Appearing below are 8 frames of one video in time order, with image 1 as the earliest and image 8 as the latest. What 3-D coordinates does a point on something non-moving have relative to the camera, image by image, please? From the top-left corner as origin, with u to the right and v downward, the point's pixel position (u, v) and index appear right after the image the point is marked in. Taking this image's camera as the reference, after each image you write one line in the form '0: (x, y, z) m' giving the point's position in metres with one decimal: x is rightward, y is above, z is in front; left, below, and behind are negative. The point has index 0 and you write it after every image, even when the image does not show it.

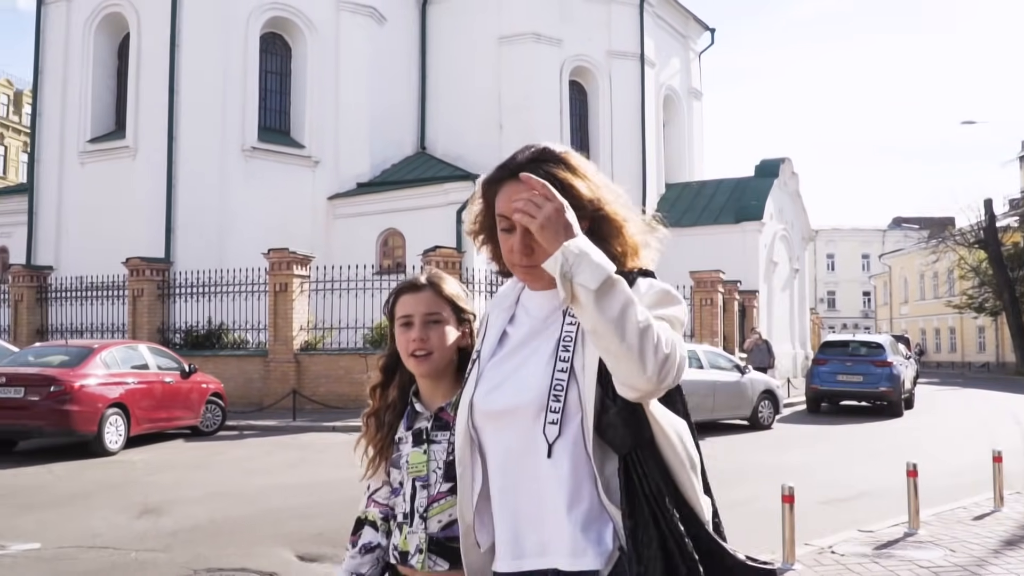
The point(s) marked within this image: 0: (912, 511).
0: (+3.0, -1.7, +6.5) m
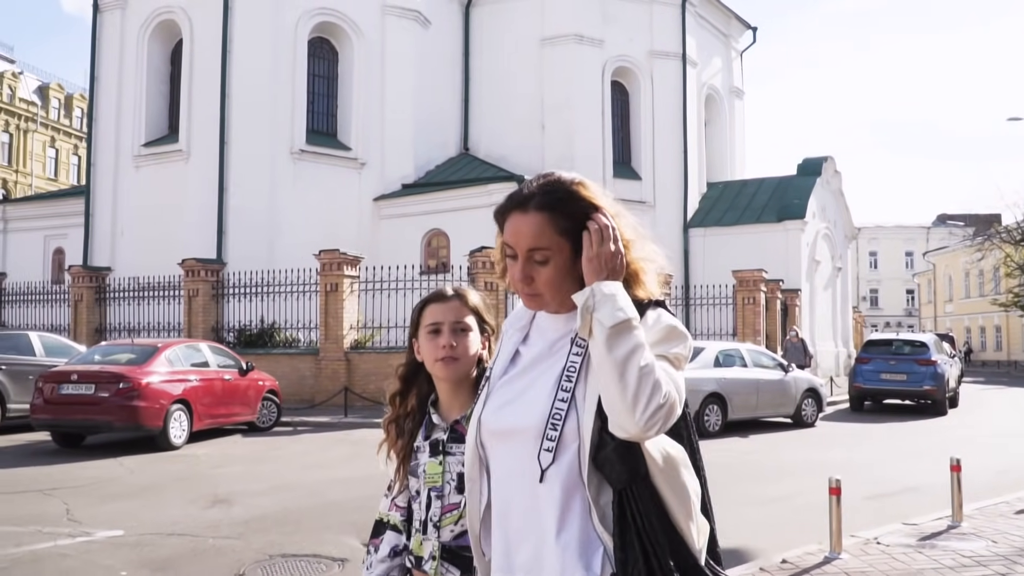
0: (+3.4, -1.7, +6.6) m
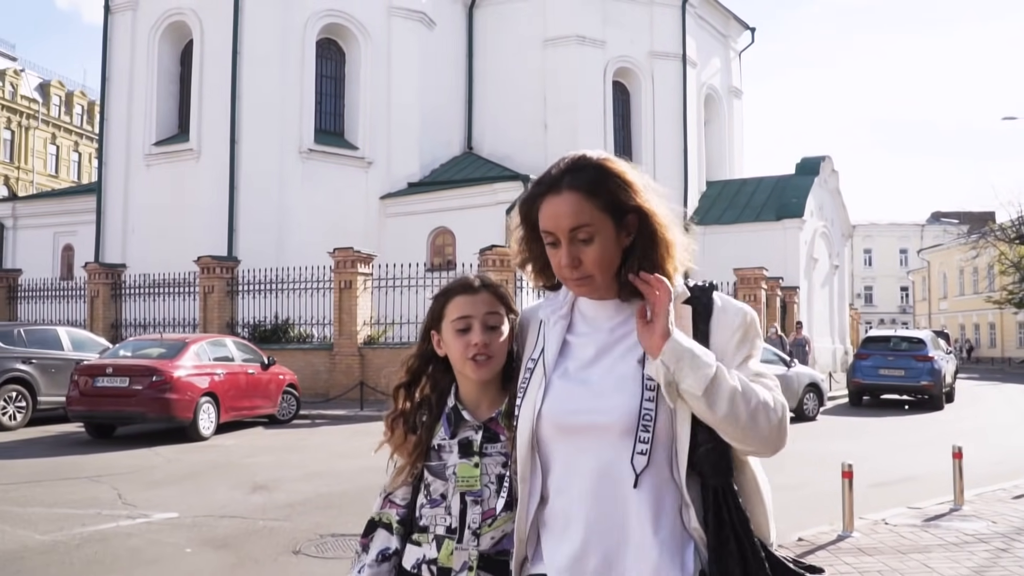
0: (+3.7, -1.7, +7.1) m
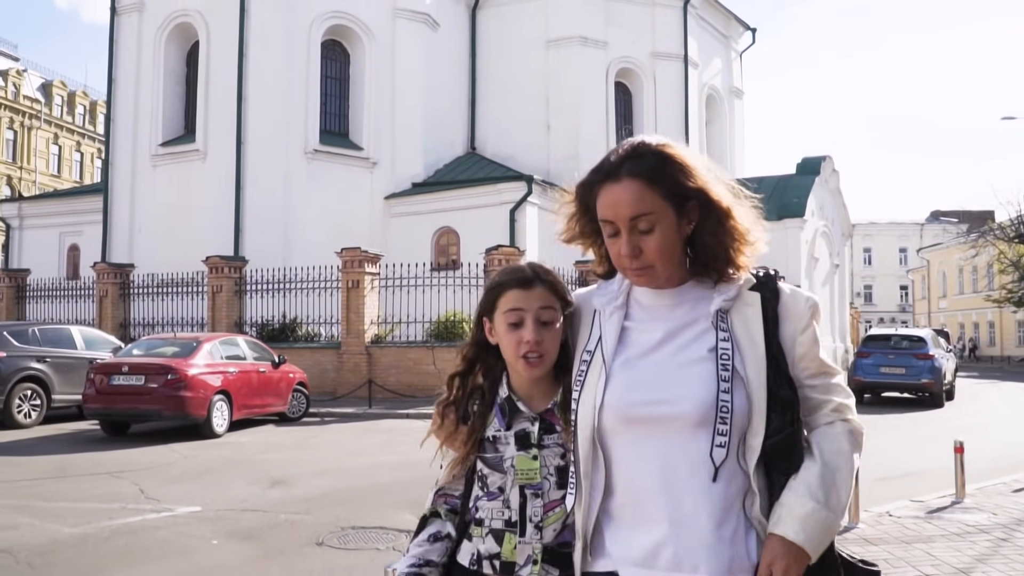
0: (+3.8, -1.7, +7.3) m
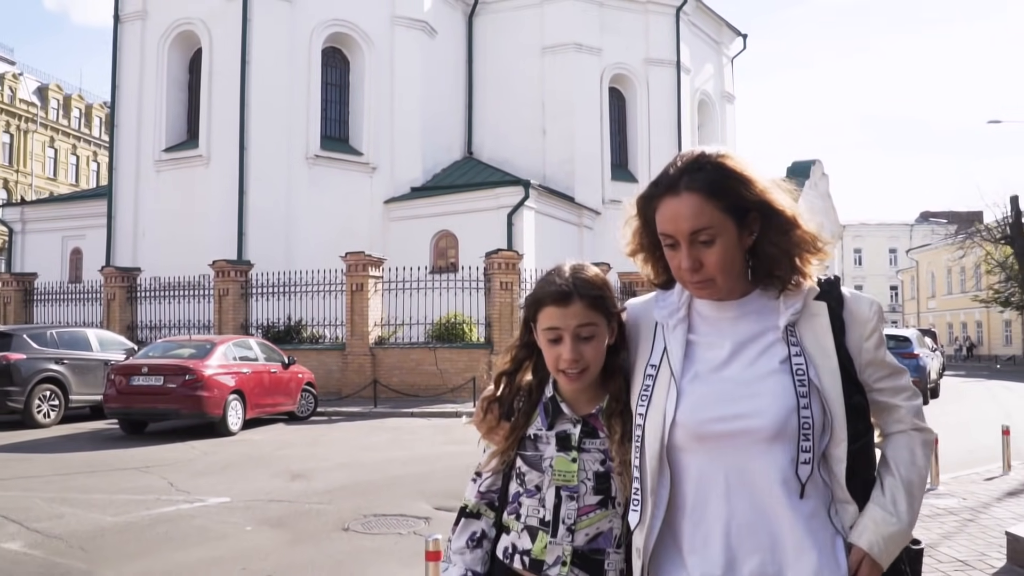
0: (+3.9, -1.7, +7.9) m
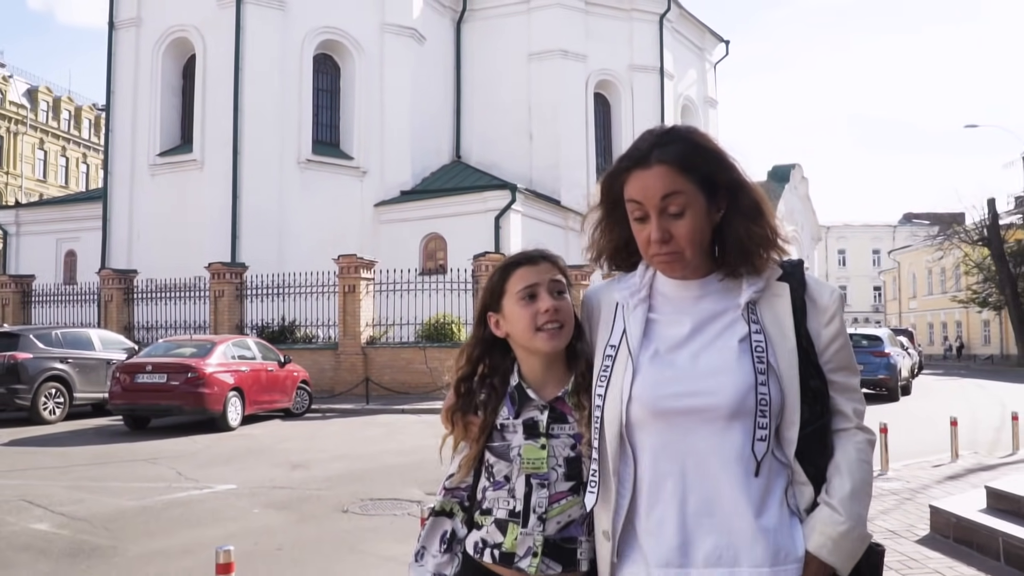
0: (+3.7, -1.7, +8.6) m
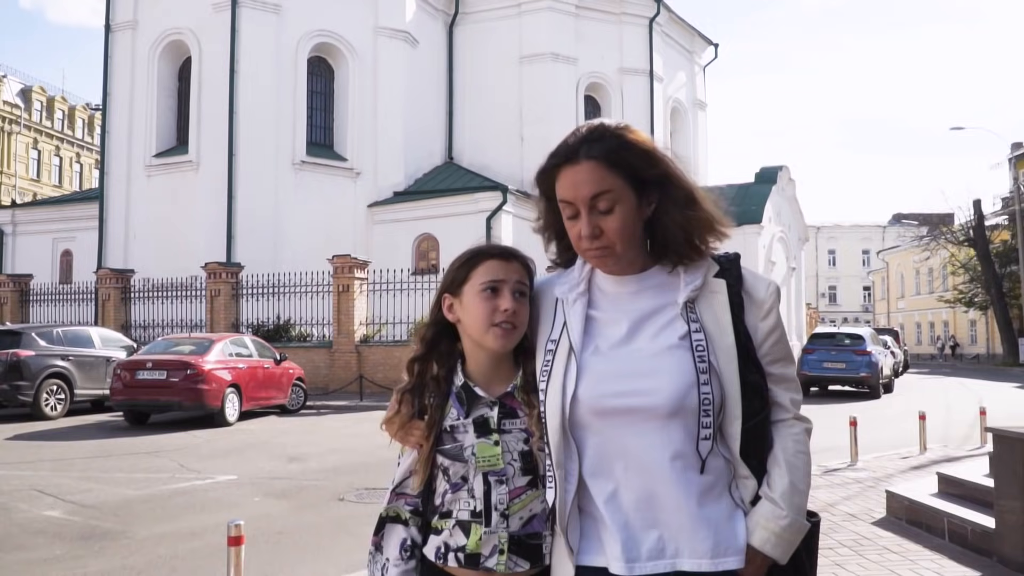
0: (+3.6, -1.7, +9.1) m
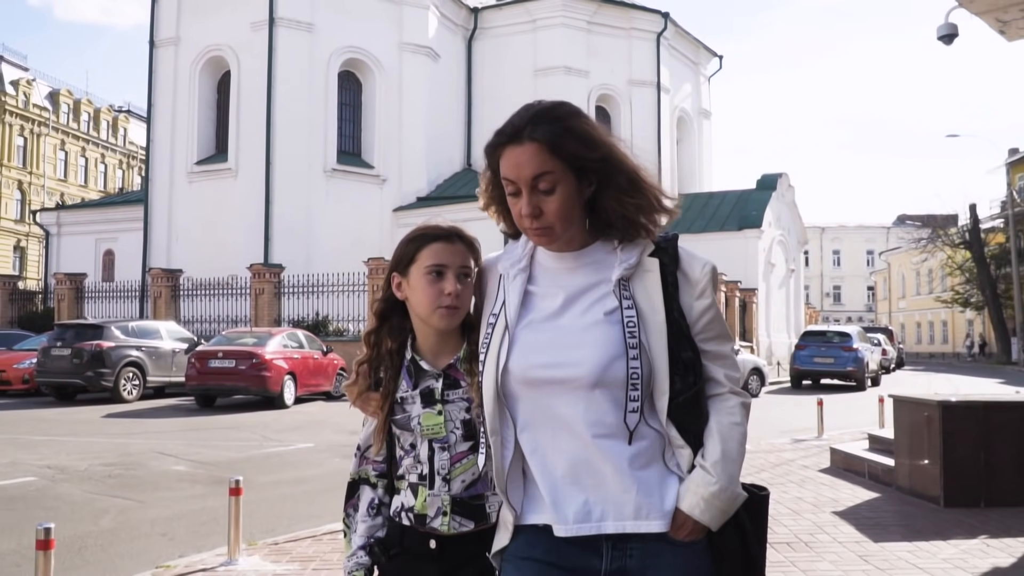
0: (+4.0, -1.8, +11.1) m
